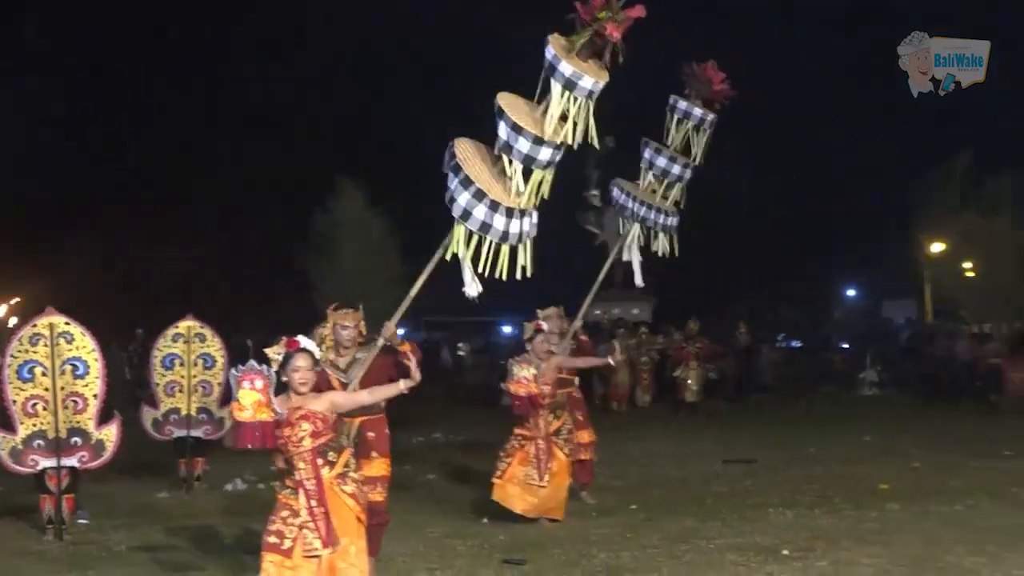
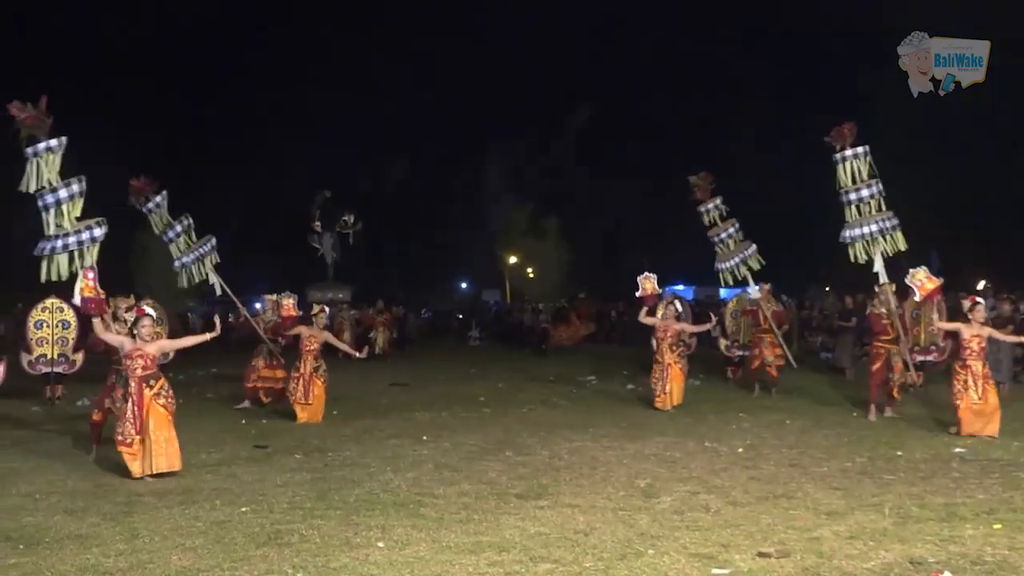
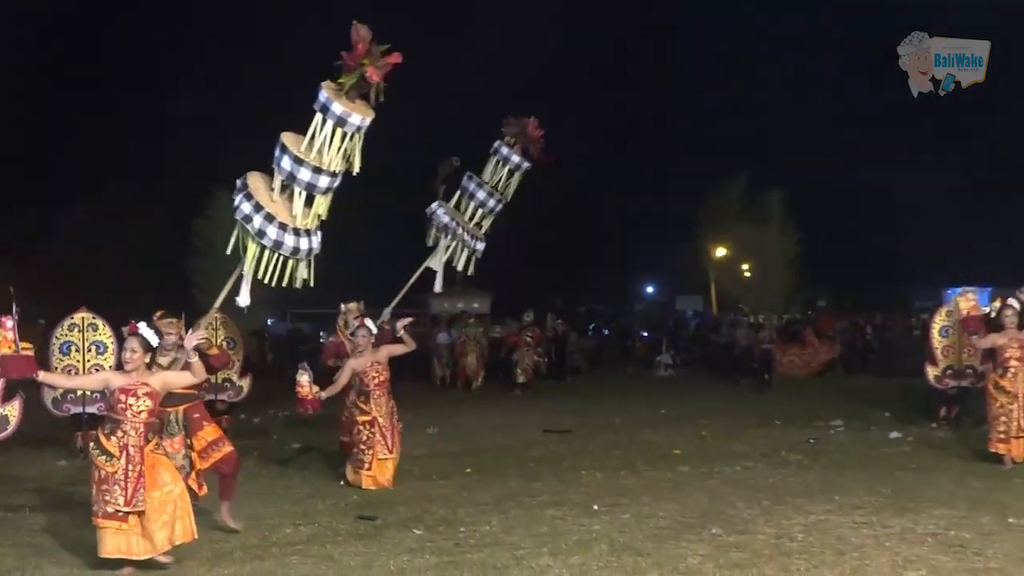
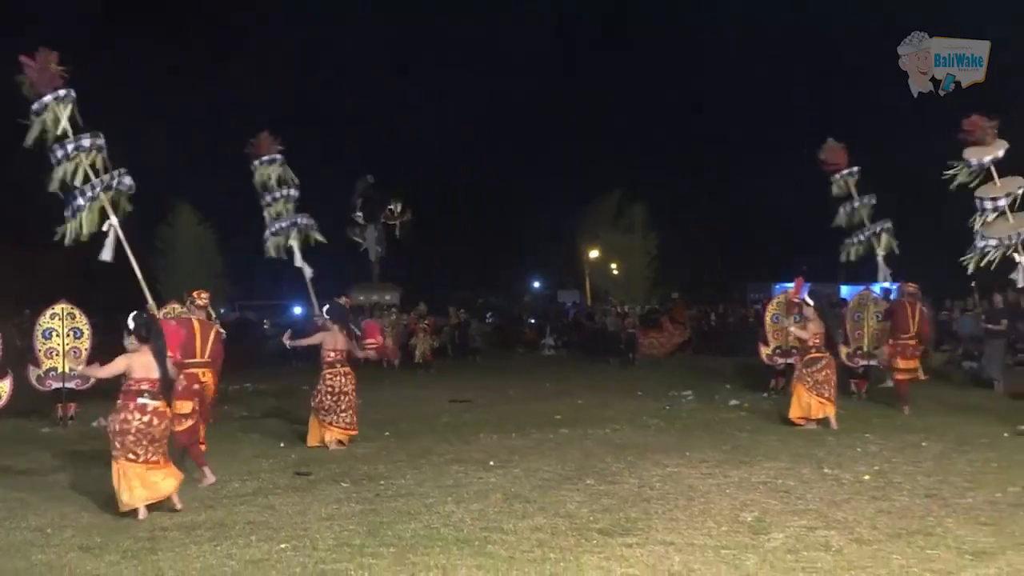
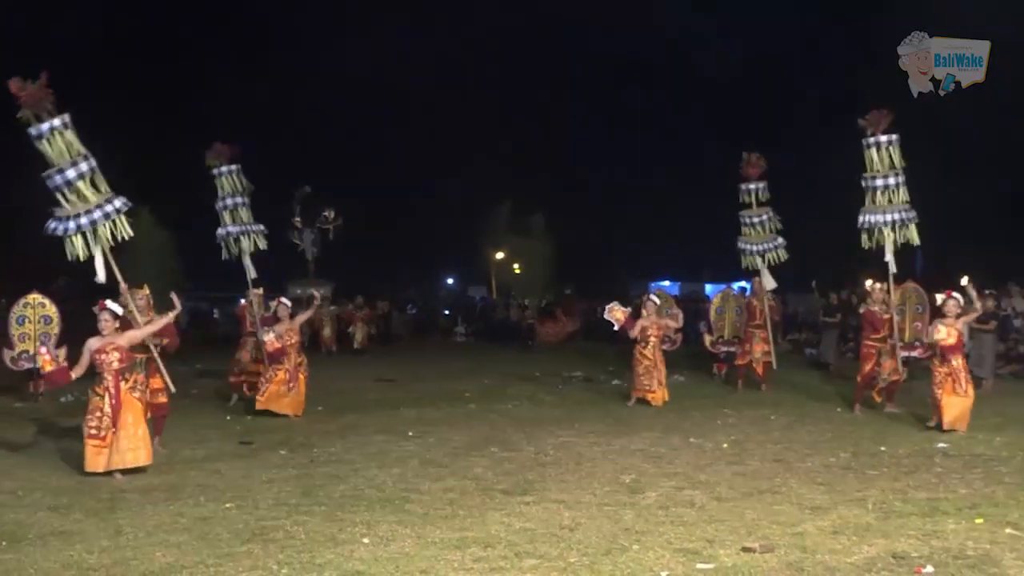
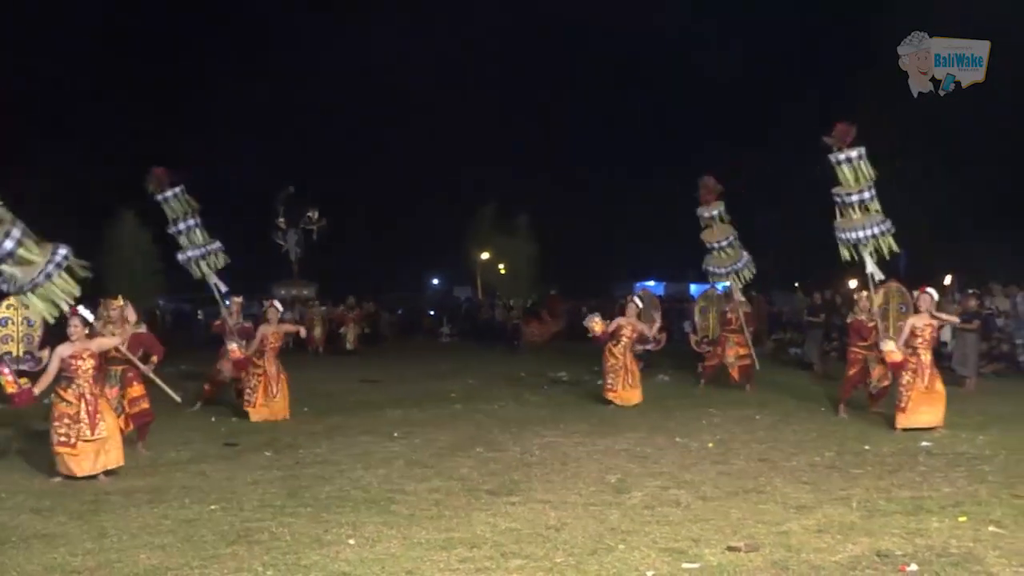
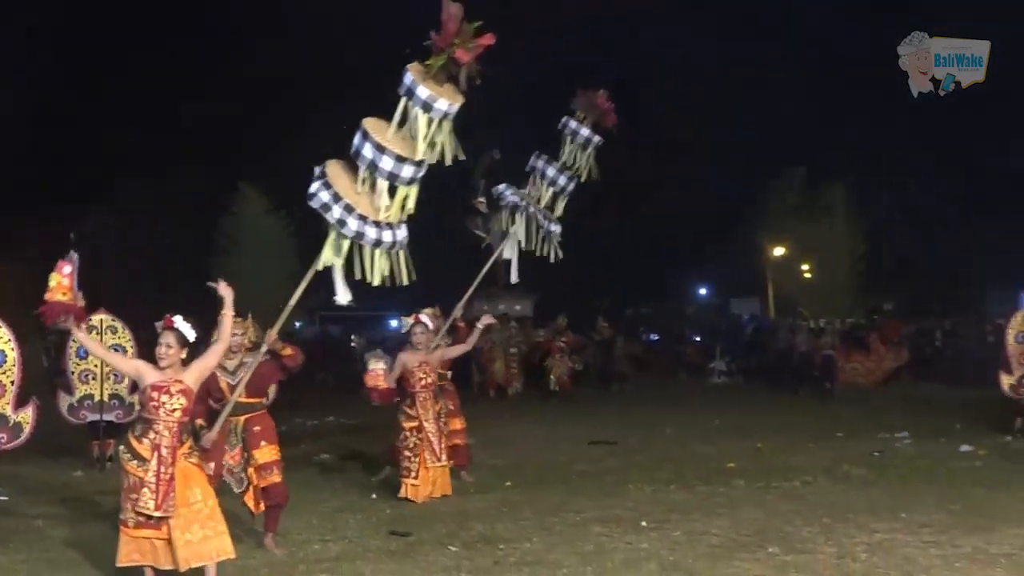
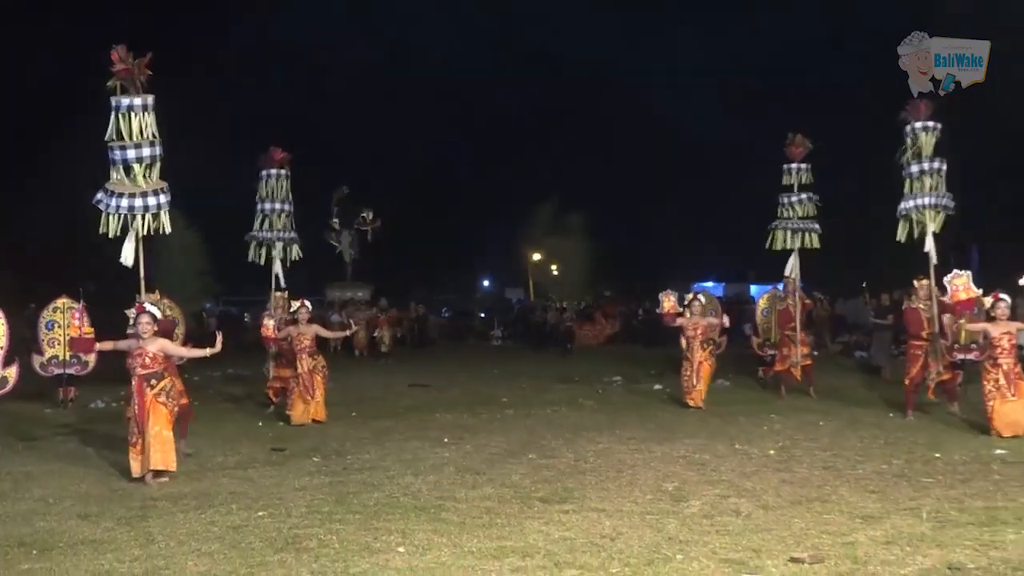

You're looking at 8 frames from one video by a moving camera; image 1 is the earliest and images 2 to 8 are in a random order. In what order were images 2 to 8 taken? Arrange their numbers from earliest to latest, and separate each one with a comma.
7, 3, 4, 8, 5, 6, 2
